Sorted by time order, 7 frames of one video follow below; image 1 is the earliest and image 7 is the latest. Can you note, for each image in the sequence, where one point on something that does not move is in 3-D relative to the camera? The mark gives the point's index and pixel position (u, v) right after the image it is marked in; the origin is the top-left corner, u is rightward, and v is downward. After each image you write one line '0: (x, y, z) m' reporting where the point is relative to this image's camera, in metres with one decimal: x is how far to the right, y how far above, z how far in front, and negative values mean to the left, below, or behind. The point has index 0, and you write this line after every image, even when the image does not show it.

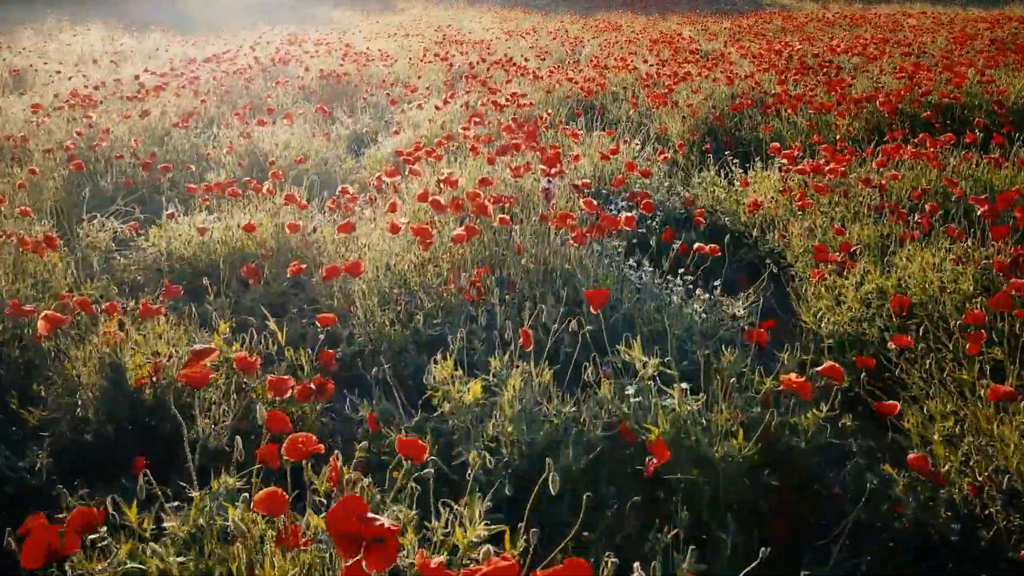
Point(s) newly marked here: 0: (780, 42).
0: (+5.0, +4.5, +13.0) m
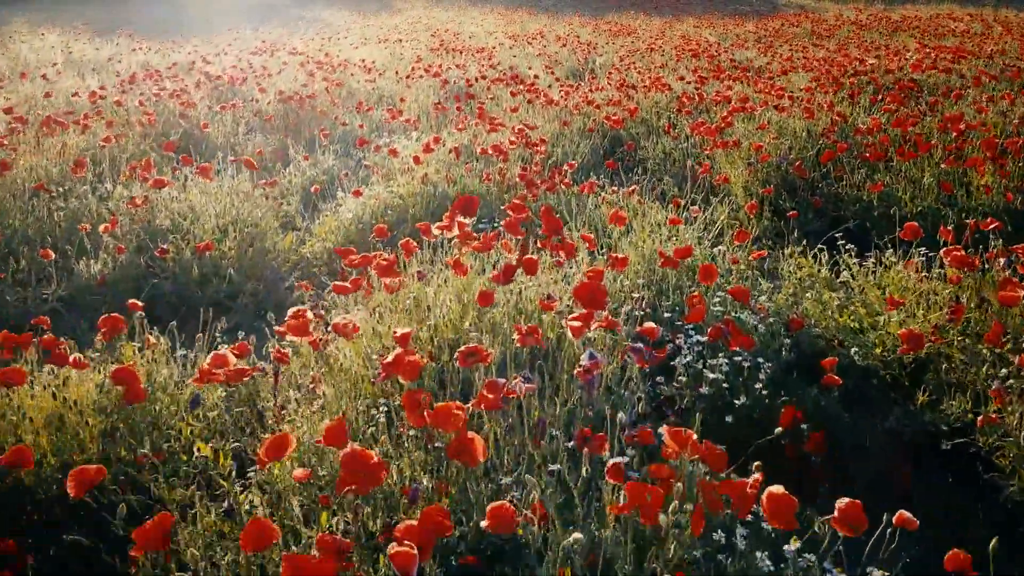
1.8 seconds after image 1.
0: (+5.0, +3.8, +11.3) m
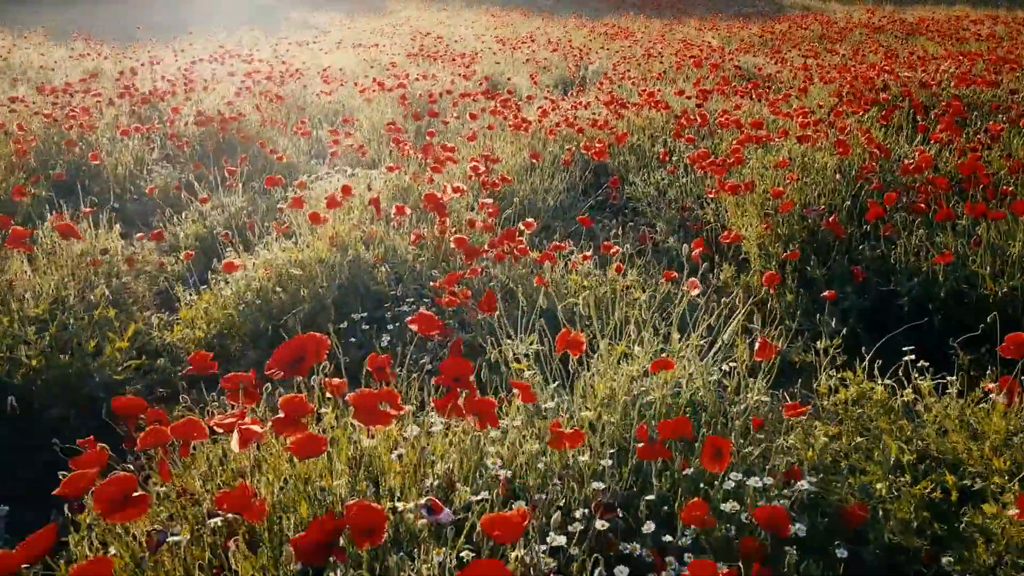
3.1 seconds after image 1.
0: (+4.8, +3.3, +10.2) m
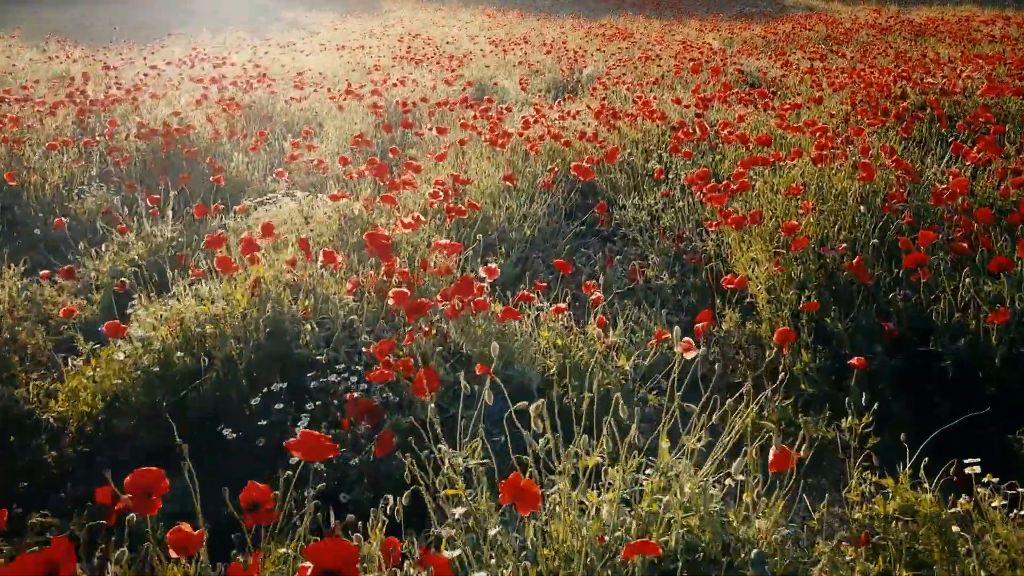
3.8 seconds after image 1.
0: (+4.6, +3.0, +9.6) m
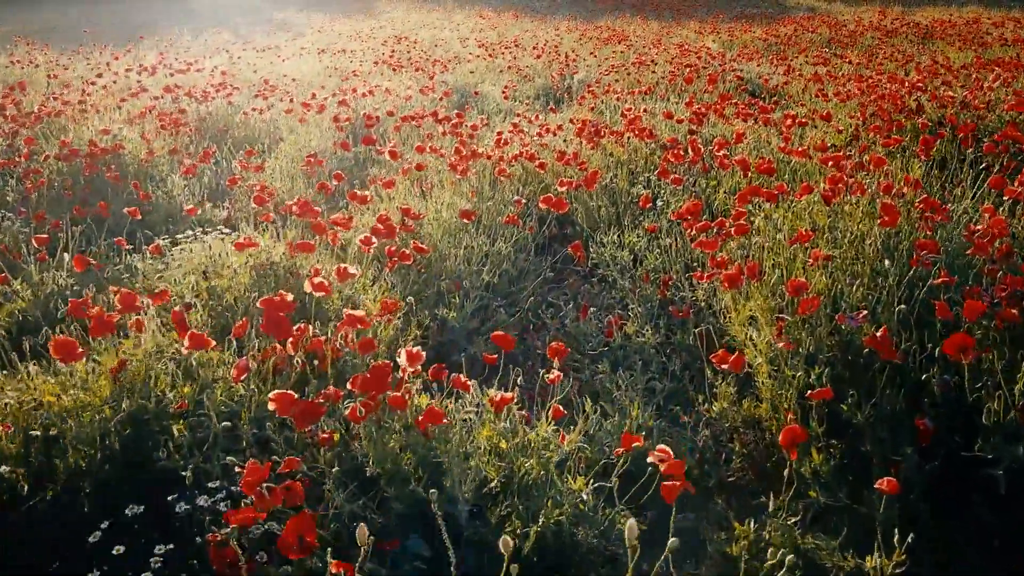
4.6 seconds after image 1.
0: (+4.4, +2.8, +9.0) m
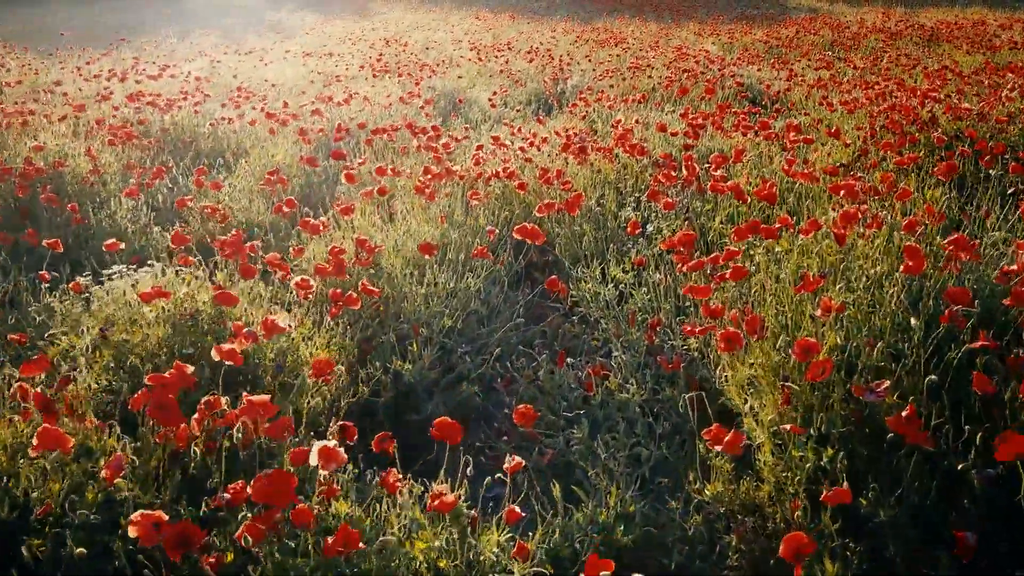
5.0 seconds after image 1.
0: (+4.3, +2.6, +8.5) m
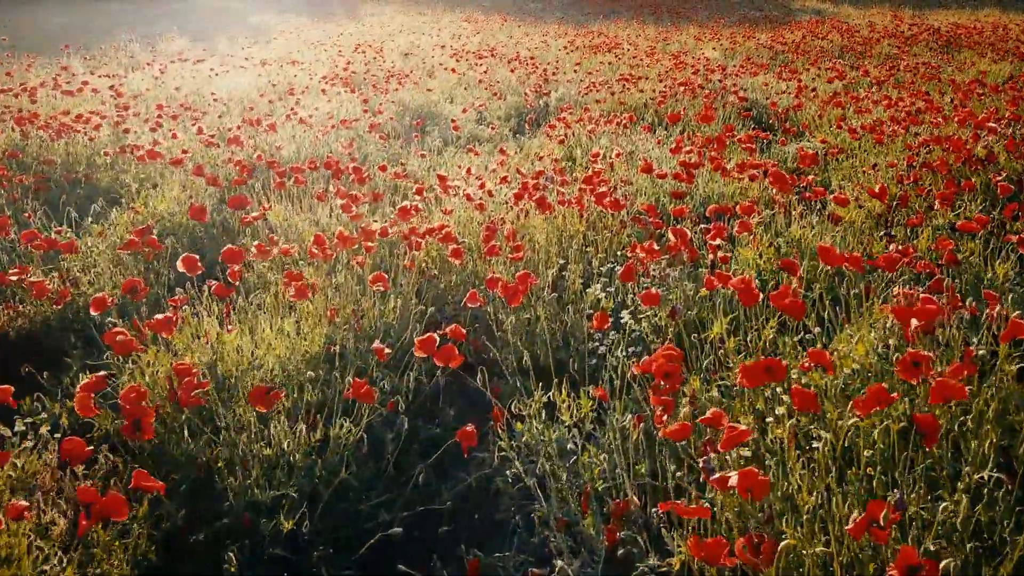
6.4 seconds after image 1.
0: (+4.0, +2.1, +7.5) m
